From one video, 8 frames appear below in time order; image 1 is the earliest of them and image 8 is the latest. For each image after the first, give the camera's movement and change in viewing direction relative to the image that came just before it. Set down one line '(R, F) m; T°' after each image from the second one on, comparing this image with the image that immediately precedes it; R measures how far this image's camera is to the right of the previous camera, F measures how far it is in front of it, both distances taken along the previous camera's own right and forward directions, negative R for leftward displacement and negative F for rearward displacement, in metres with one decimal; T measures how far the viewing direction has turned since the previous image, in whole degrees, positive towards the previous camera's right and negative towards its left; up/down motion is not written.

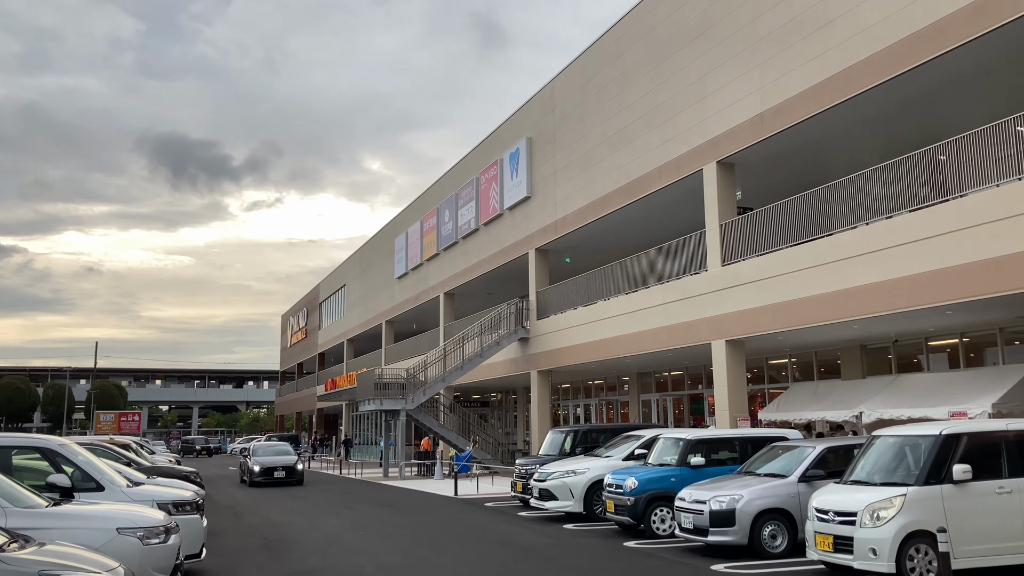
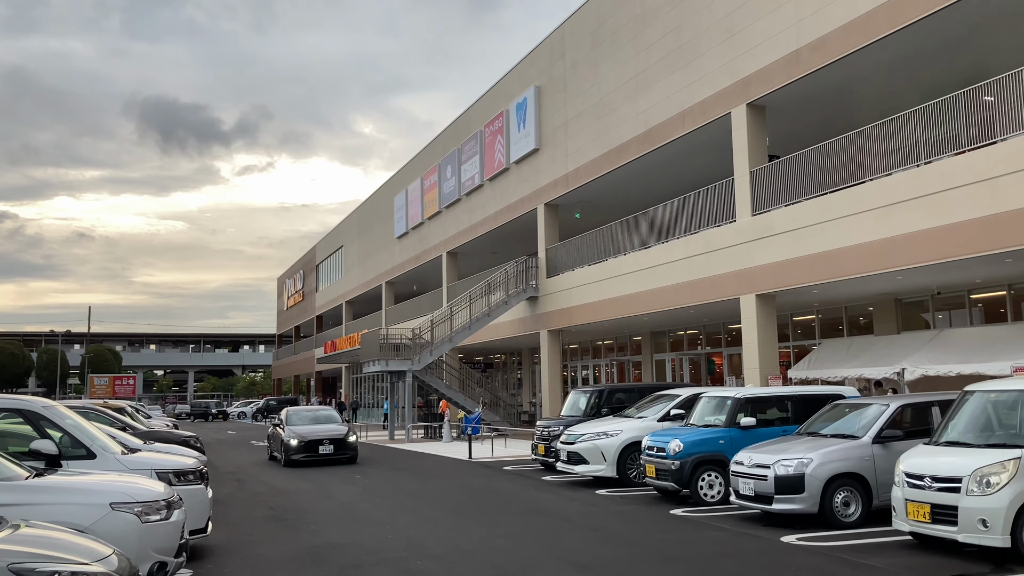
(-0.5, +1.1) m; 0°
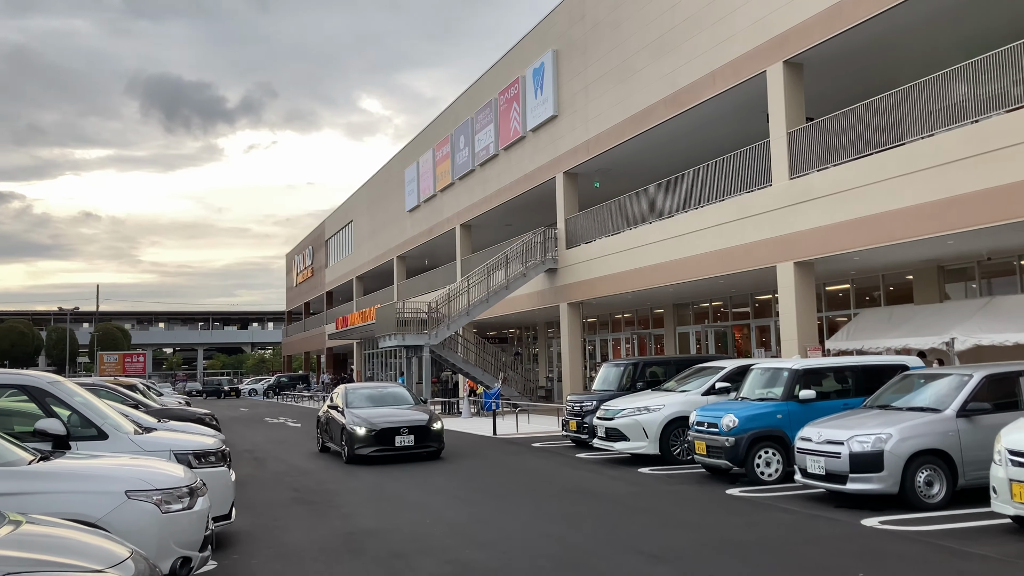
(-0.4, +0.8) m; 0°
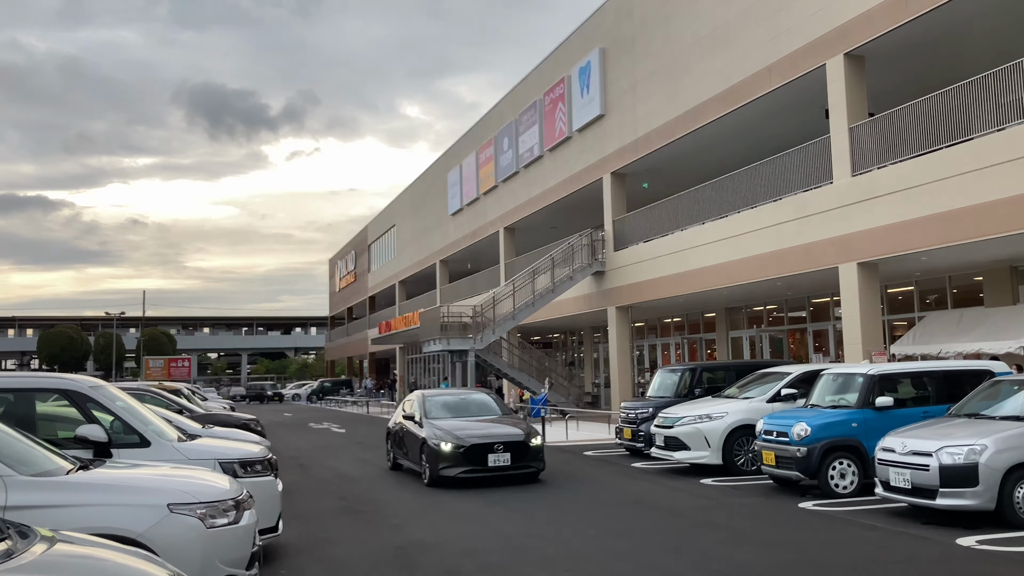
(-0.2, +0.5) m; -3°
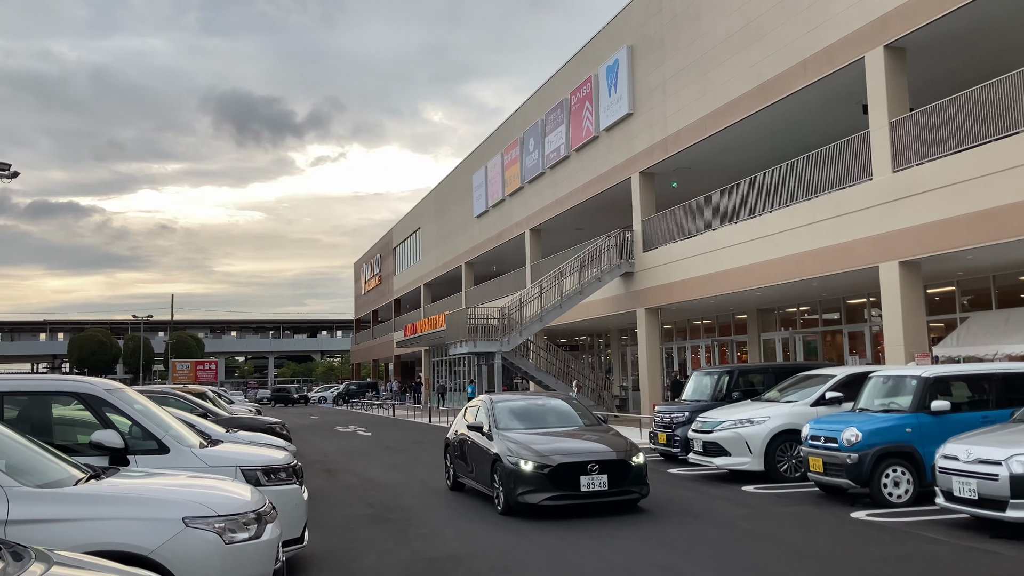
(-0.1, +0.4) m; -2°
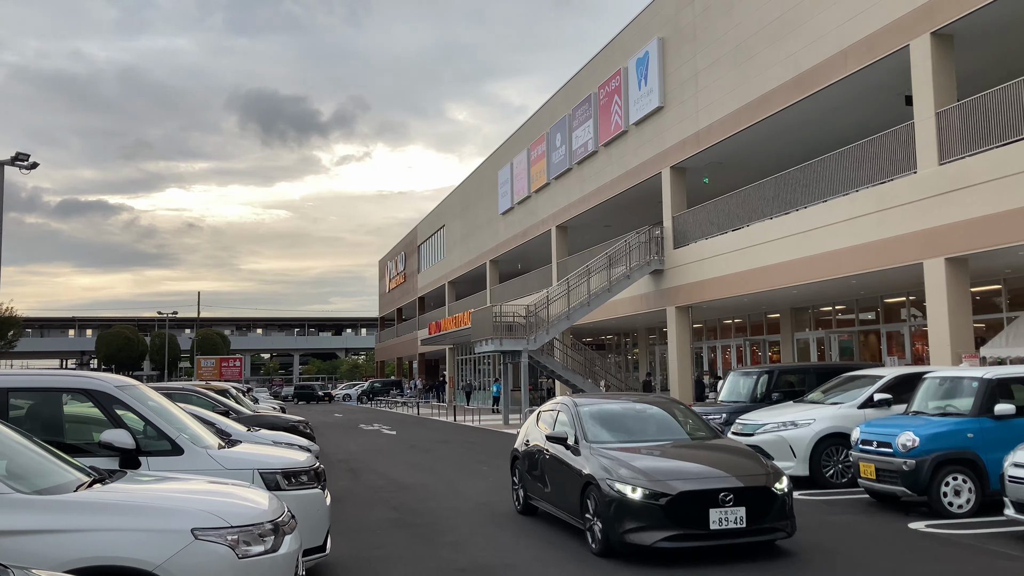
(-0.1, +0.5) m; -2°
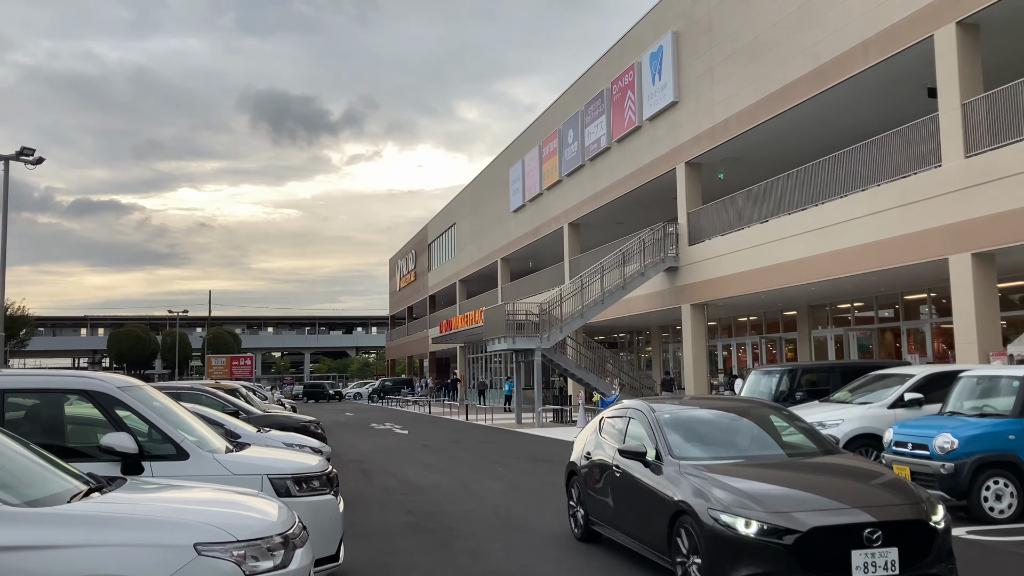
(-0.1, +0.3) m; -1°
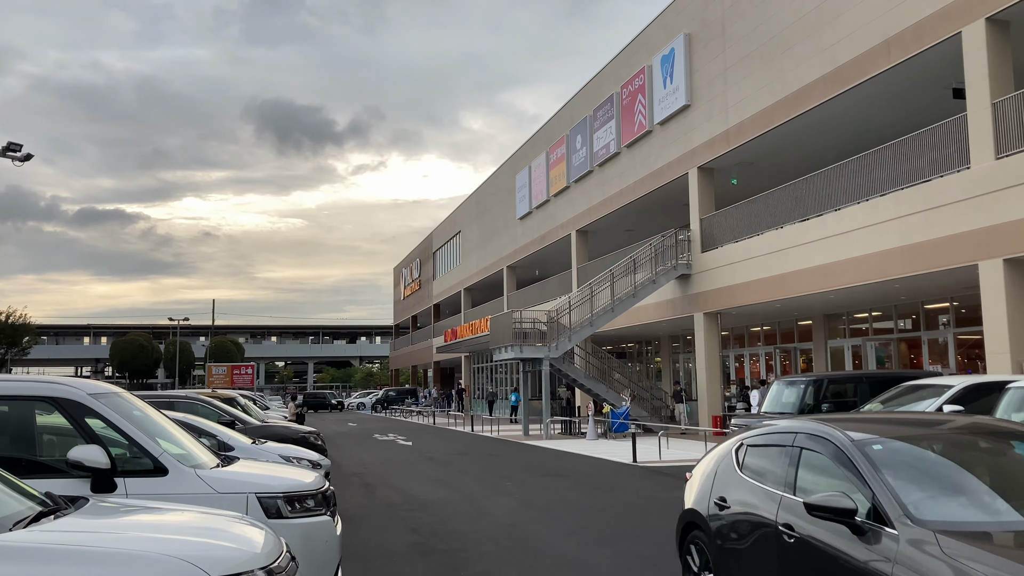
(-0.1, +0.6) m; 0°
